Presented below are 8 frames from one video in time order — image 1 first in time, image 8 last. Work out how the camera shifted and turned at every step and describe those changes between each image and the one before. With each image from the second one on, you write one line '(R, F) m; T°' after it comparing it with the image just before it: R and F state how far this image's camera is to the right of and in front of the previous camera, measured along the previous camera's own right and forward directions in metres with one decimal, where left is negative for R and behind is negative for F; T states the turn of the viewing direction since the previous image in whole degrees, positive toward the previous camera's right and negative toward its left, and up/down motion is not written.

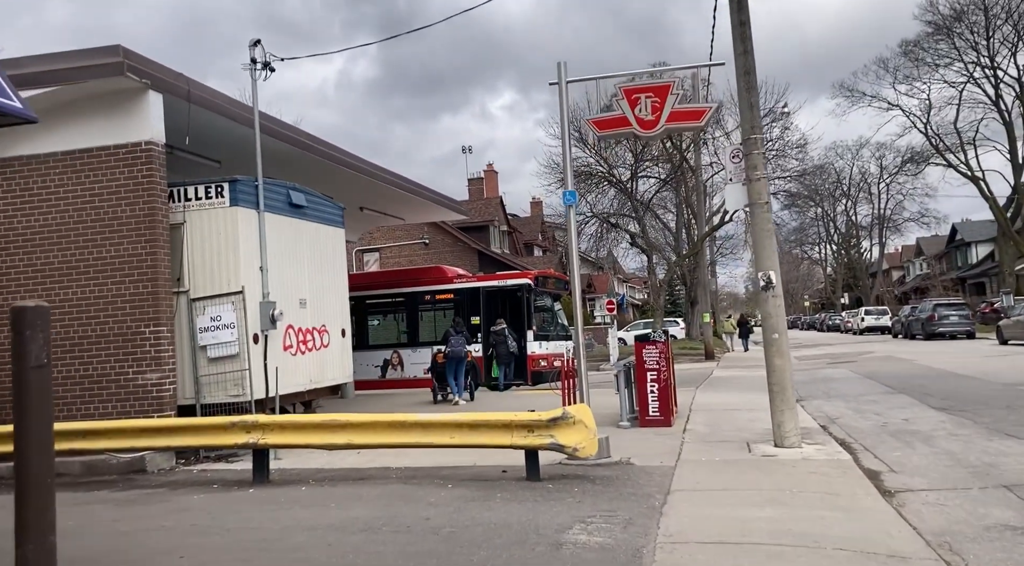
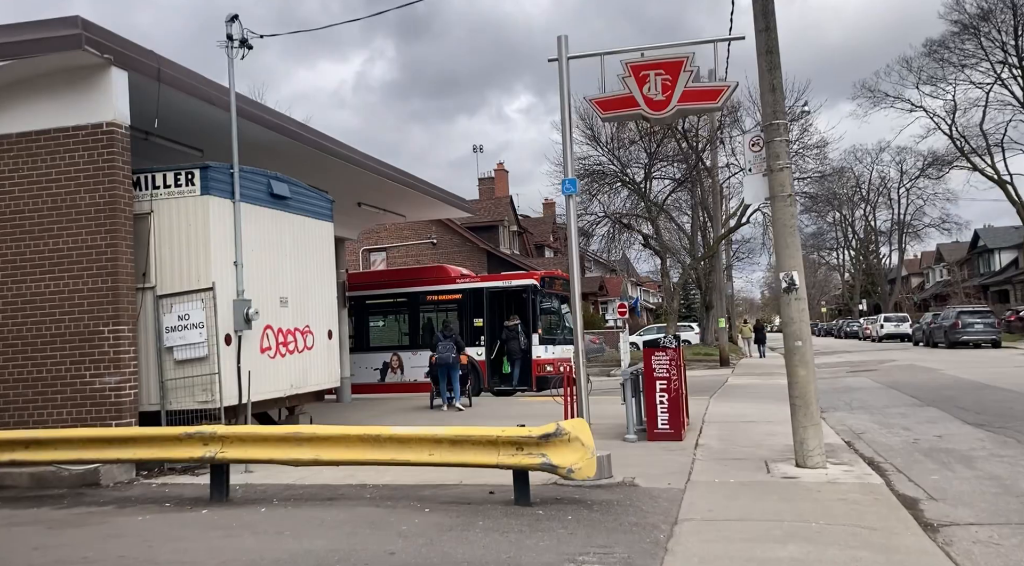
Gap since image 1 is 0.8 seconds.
(+0.2, +0.9) m; -1°
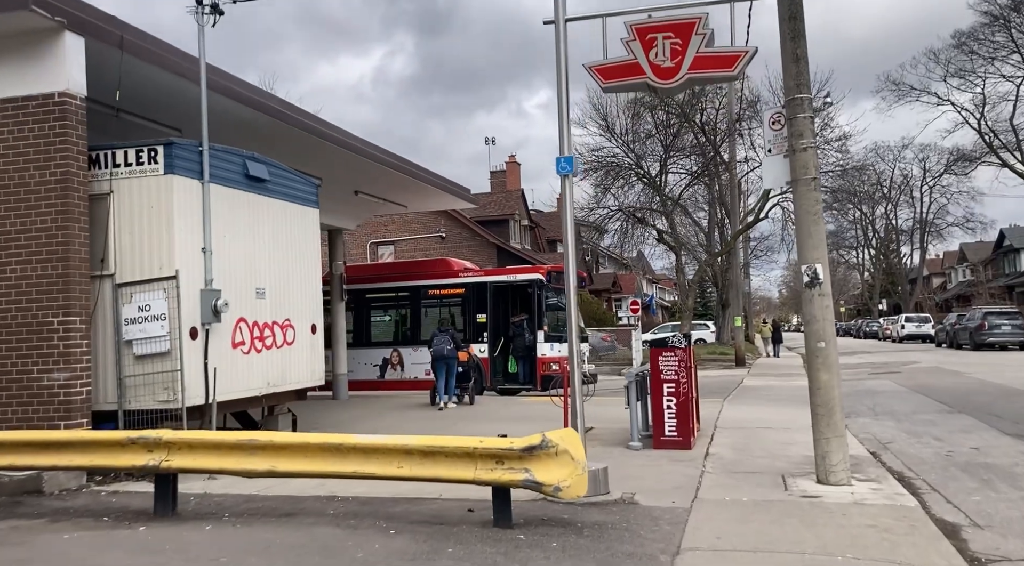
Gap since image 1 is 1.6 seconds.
(+0.3, +0.9) m; -1°
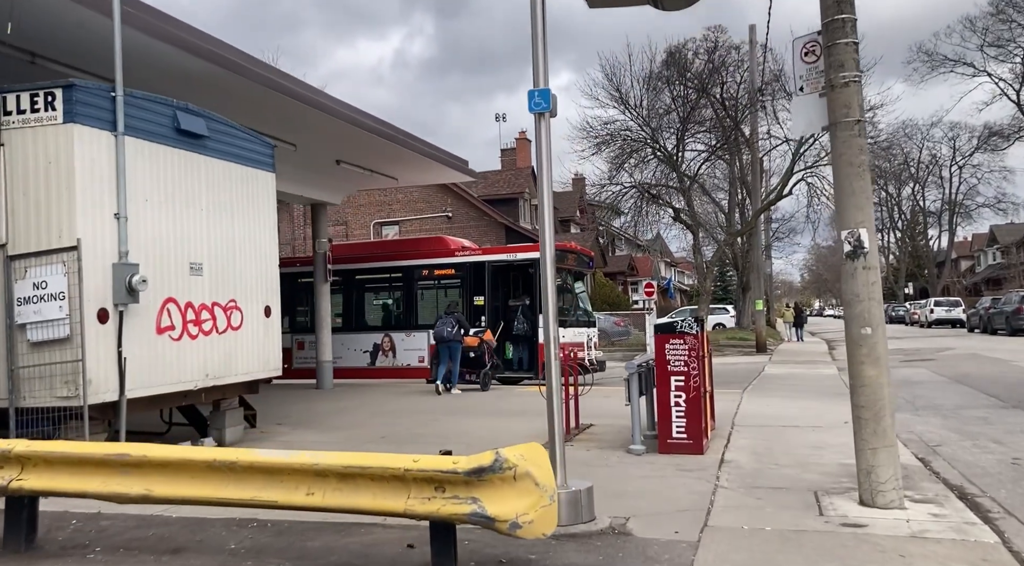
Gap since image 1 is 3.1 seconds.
(+0.4, +1.6) m; -1°
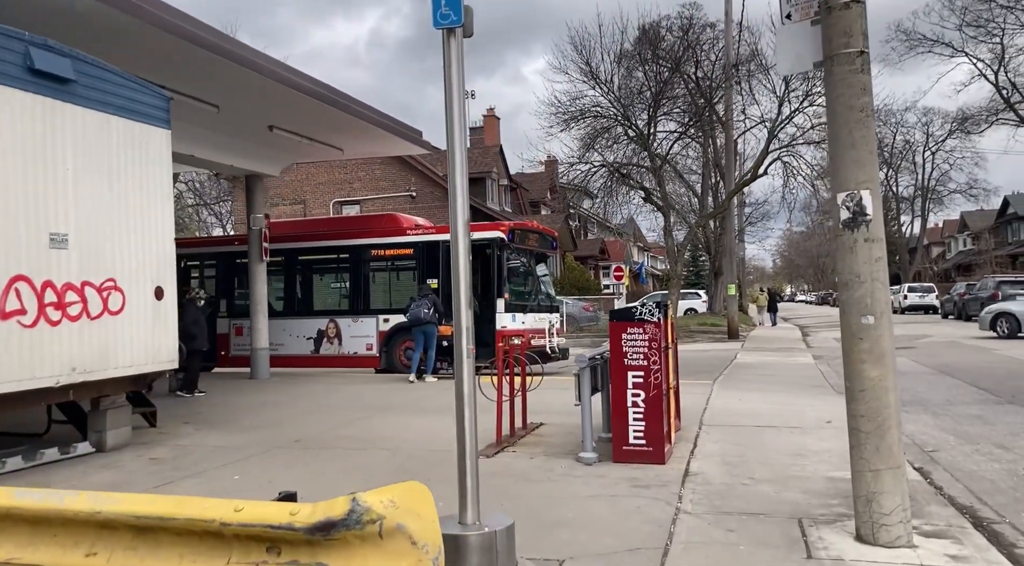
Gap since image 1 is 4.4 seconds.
(+0.4, +1.4) m; +2°
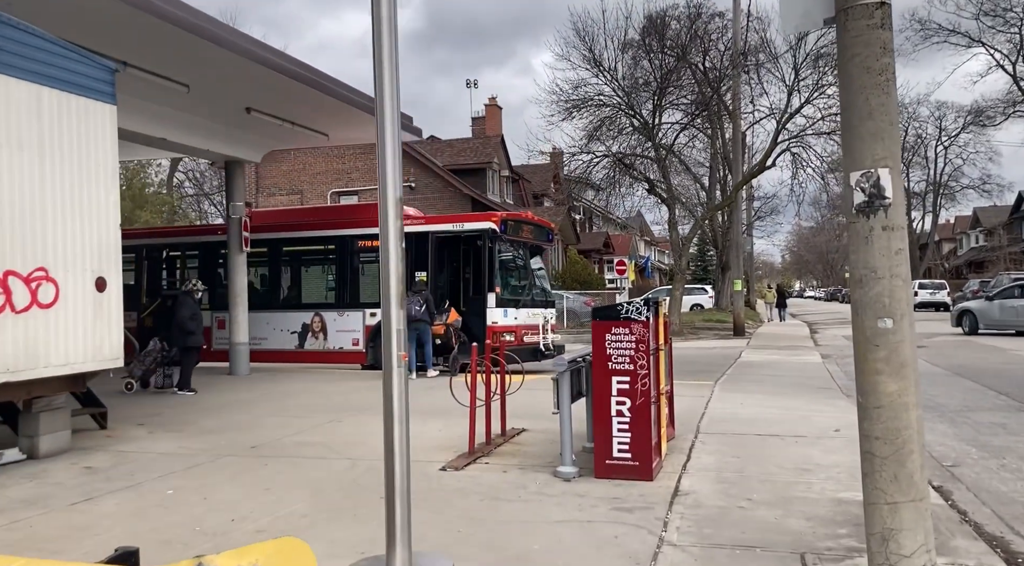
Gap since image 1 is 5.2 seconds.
(+0.3, +0.8) m; -1°
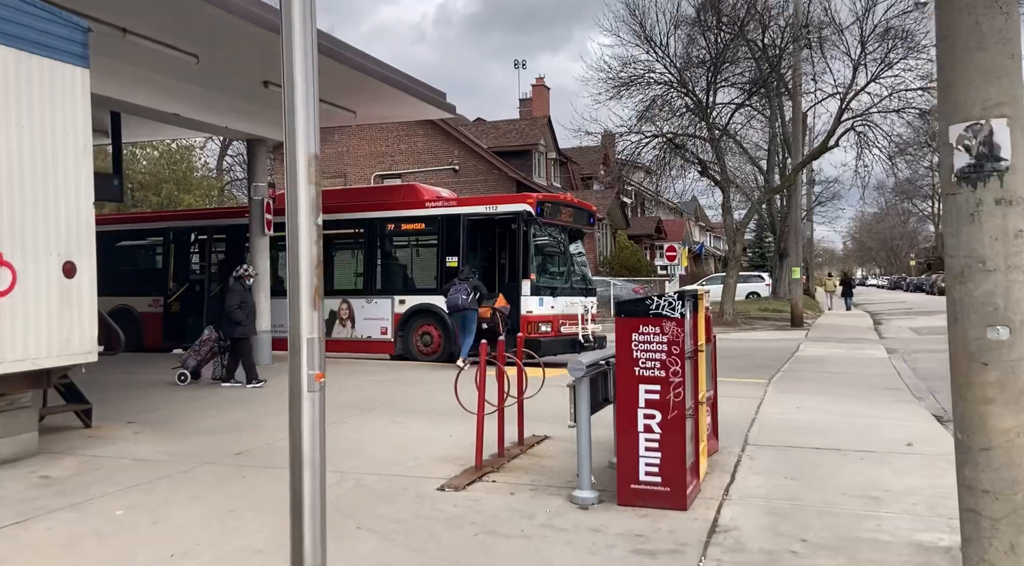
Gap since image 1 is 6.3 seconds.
(+0.3, +1.1) m; -4°
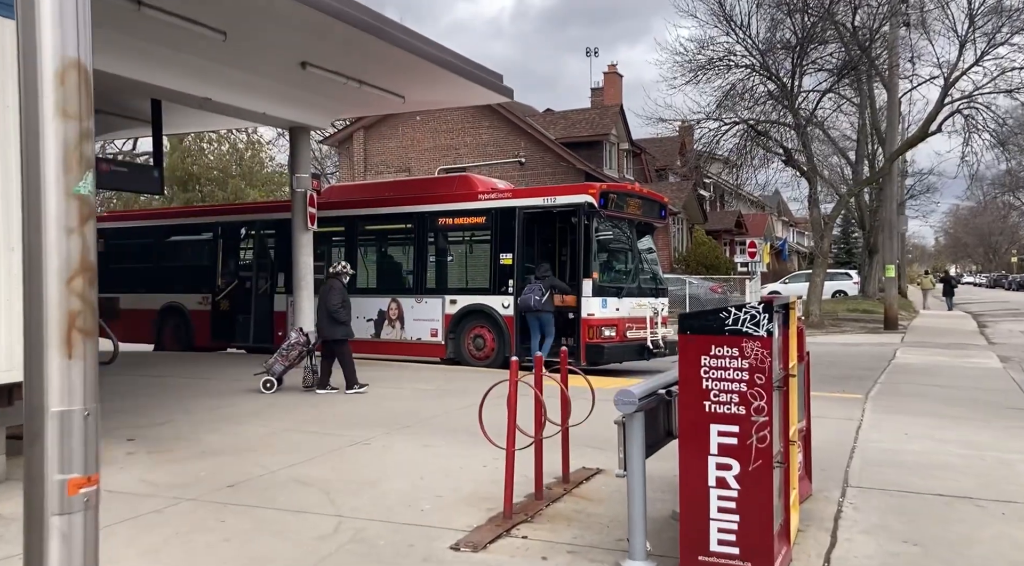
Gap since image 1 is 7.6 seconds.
(+0.2, +1.3) m; -5°
